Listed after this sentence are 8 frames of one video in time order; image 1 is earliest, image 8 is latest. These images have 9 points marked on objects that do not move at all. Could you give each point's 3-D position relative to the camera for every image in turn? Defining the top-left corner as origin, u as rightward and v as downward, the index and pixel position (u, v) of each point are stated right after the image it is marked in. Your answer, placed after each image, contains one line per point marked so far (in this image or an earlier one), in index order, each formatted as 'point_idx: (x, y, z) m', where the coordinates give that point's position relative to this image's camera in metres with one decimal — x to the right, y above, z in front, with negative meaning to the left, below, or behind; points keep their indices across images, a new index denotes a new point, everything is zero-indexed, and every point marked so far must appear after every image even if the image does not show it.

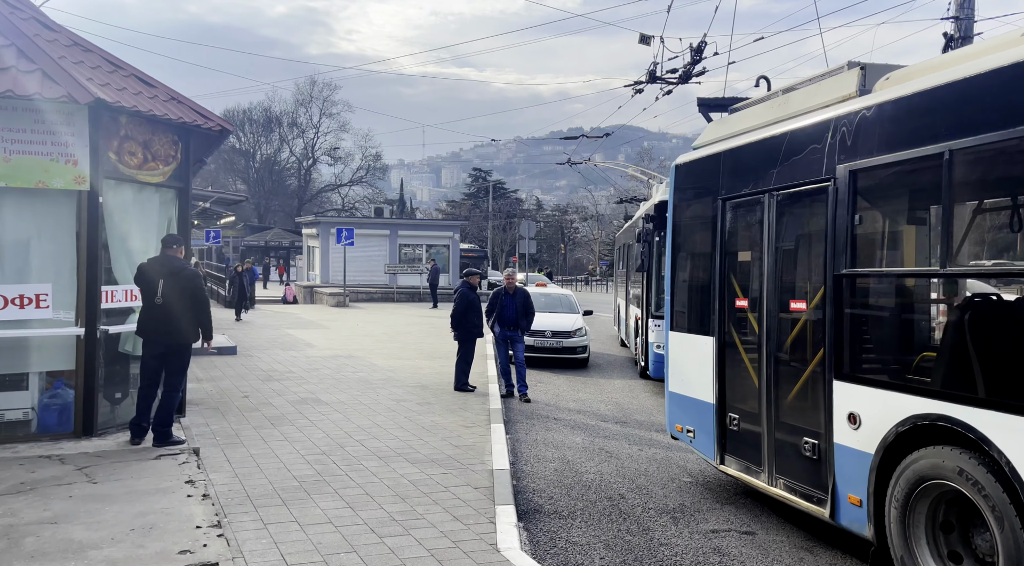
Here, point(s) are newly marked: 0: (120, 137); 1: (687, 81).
0: (-3.6, +1.3, +8.3) m
1: (+2.8, +3.3, +14.5) m
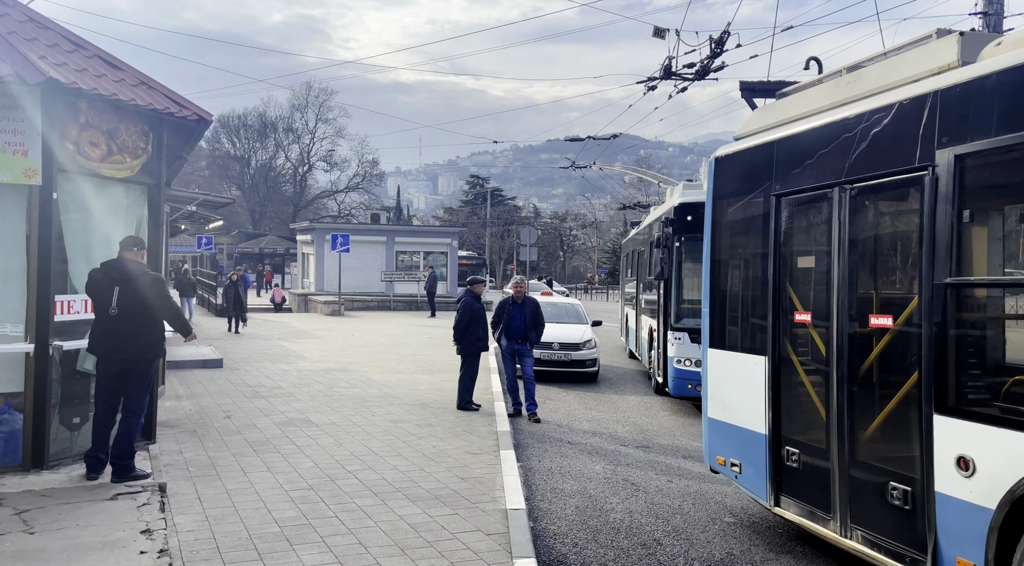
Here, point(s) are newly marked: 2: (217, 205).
0: (-3.5, +1.3, +7.3) m
1: (+2.9, +3.1, +13.6) m
2: (-5.5, +1.4, +16.9) m
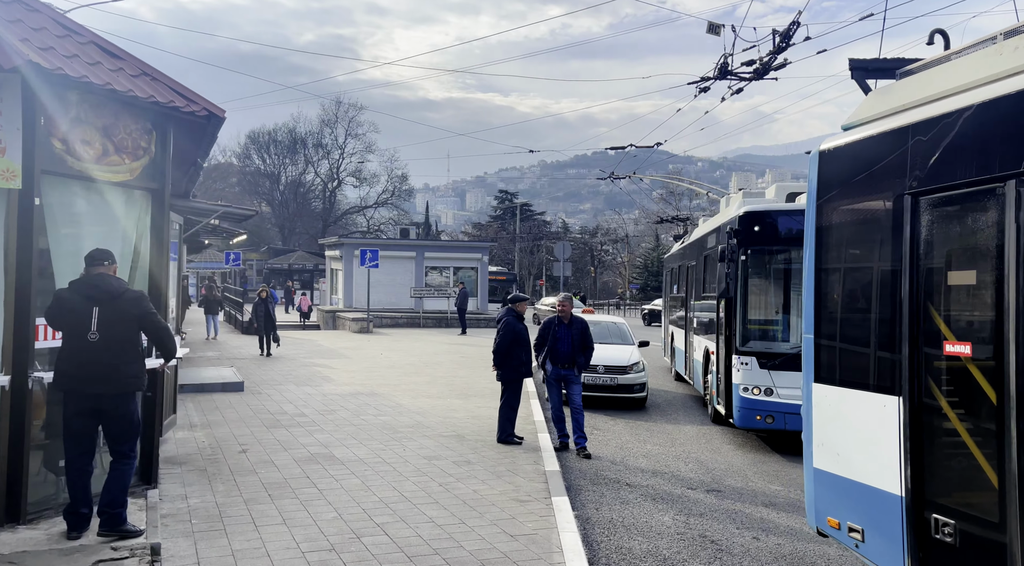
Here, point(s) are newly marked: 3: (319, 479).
0: (-3.1, +1.1, +6.3) m
1: (+3.5, +2.9, +12.4) m
2: (-4.8, +1.1, +16.0) m
3: (-1.7, -1.7, +8.0) m
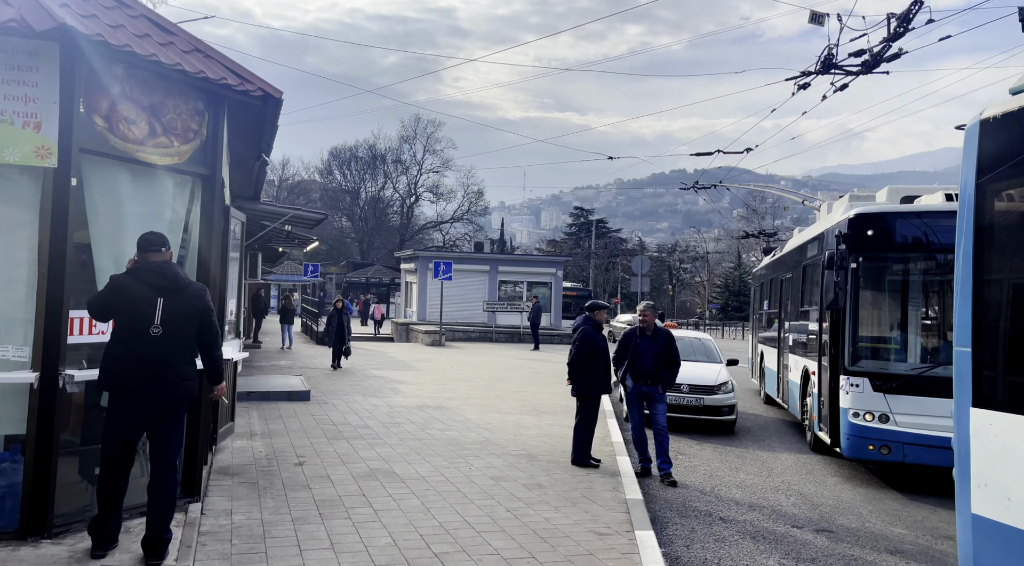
0: (-2.5, +1.2, +5.8) m
1: (+4.6, +2.7, +11.3) m
2: (-3.4, +1.0, +15.5) m
3: (-1.1, -1.7, +7.2) m
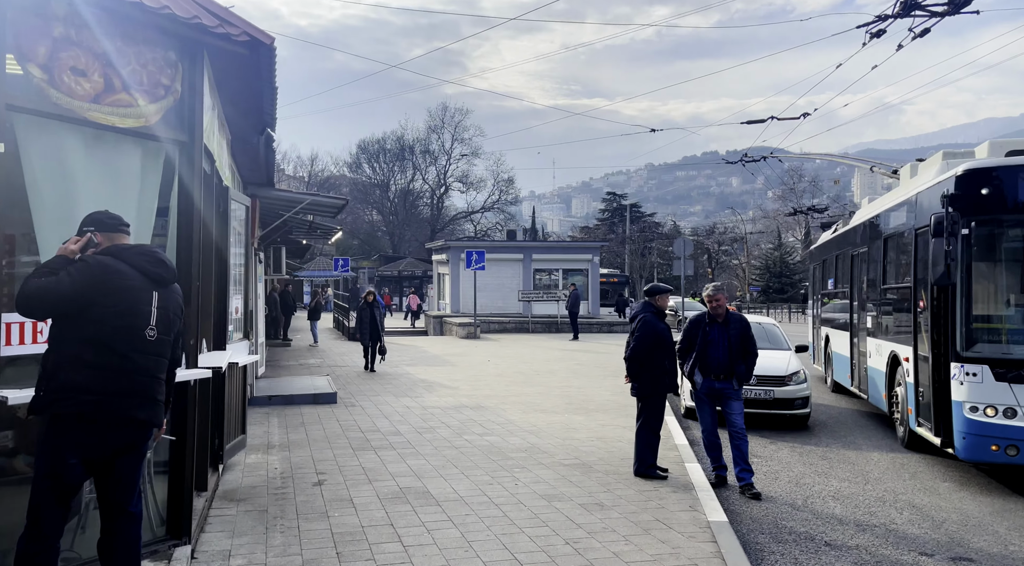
0: (-2.3, +1.2, +4.6) m
1: (+4.9, +3.0, +9.8) m
2: (-2.8, +1.1, +14.3) m
3: (-0.7, -1.6, +6.0) m
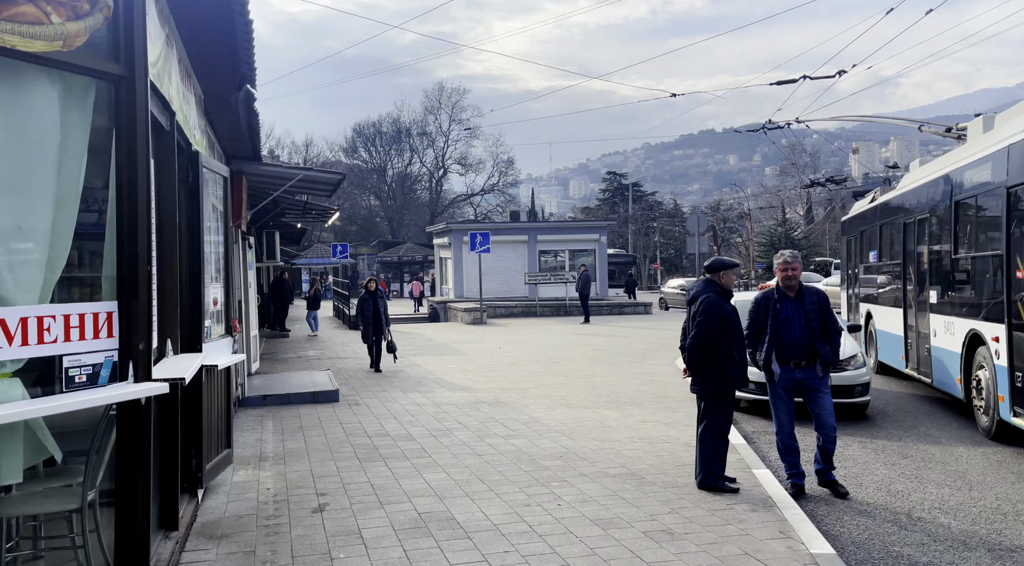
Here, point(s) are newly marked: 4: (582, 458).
0: (-2.1, +1.3, +3.2) m
1: (+5.1, +3.3, +8.4) m
2: (-2.6, +1.3, +13.0) m
3: (-0.4, -1.5, +4.7) m
4: (+0.6, -1.5, +7.6) m
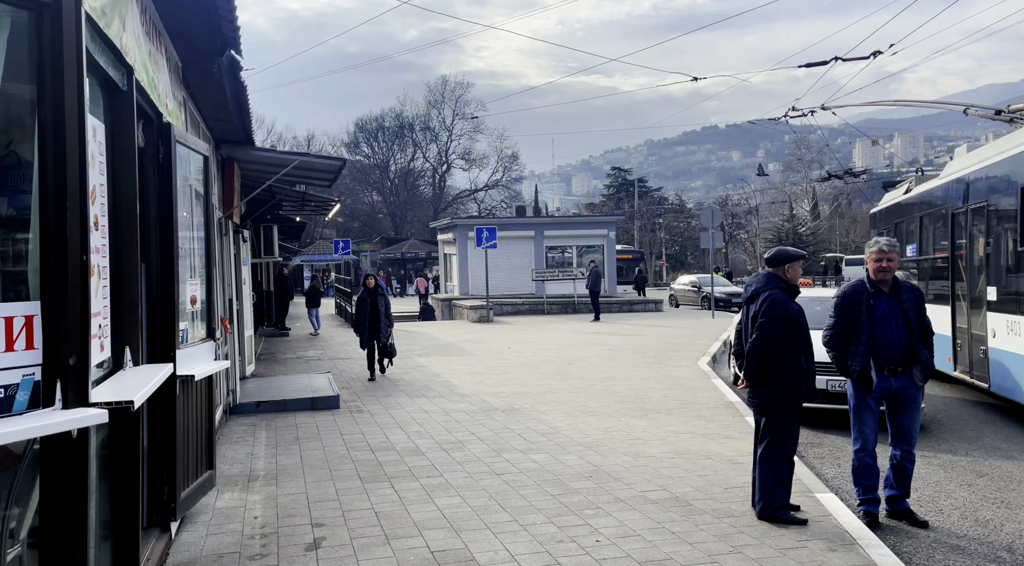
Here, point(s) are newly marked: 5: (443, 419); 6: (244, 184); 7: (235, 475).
0: (-1.9, +1.3, +2.3) m
1: (+5.3, +3.4, +7.5) m
2: (-2.4, +1.4, +12.1) m
3: (-0.2, -1.5, +3.8) m
4: (+0.8, -1.4, +6.7) m
5: (-0.8, -1.5, +9.7) m
6: (-3.4, +1.3, +11.6) m
7: (-2.2, -1.5, +7.2) m
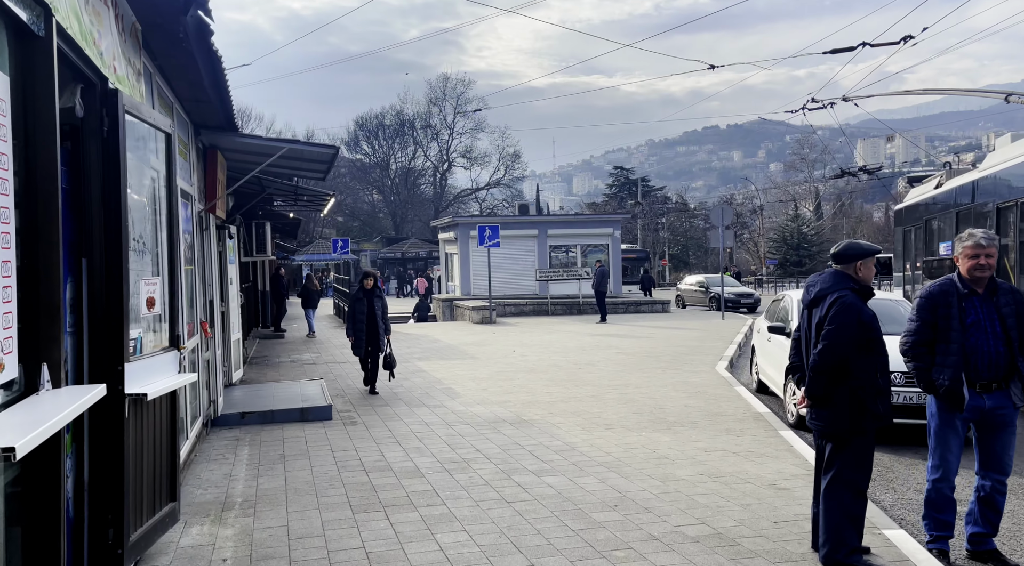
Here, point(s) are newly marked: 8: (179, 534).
0: (-1.8, +1.3, +1.4) m
1: (+5.4, +3.4, +6.6) m
2: (-2.4, +1.4, +11.2) m
3: (-0.2, -1.5, +2.9) m
4: (+0.8, -1.4, +5.8) m
5: (-0.7, -1.5, +8.8) m
6: (-3.3, +1.3, +10.7) m
7: (-2.1, -1.5, +6.3) m
8: (-2.0, -1.5, +5.4) m
